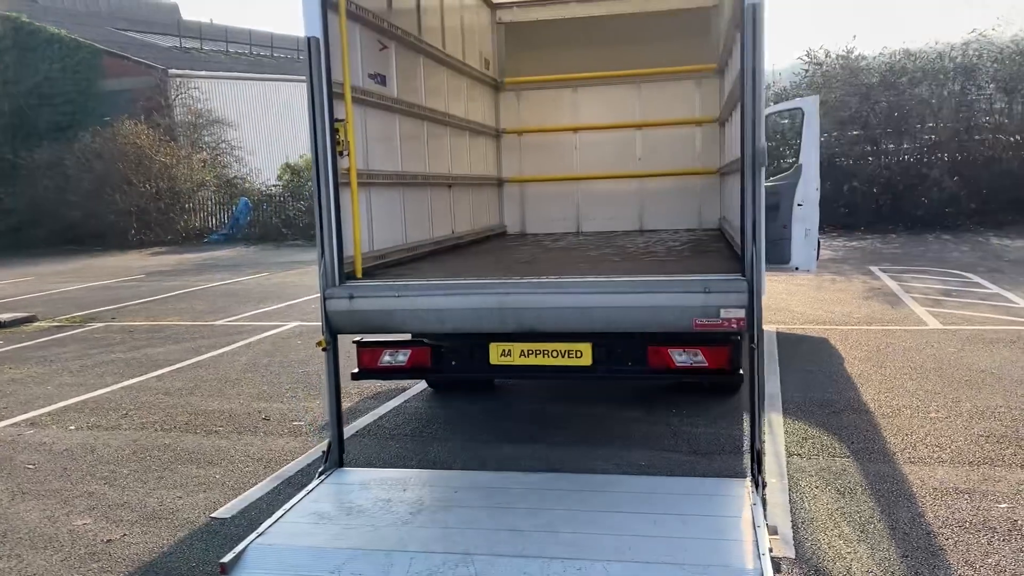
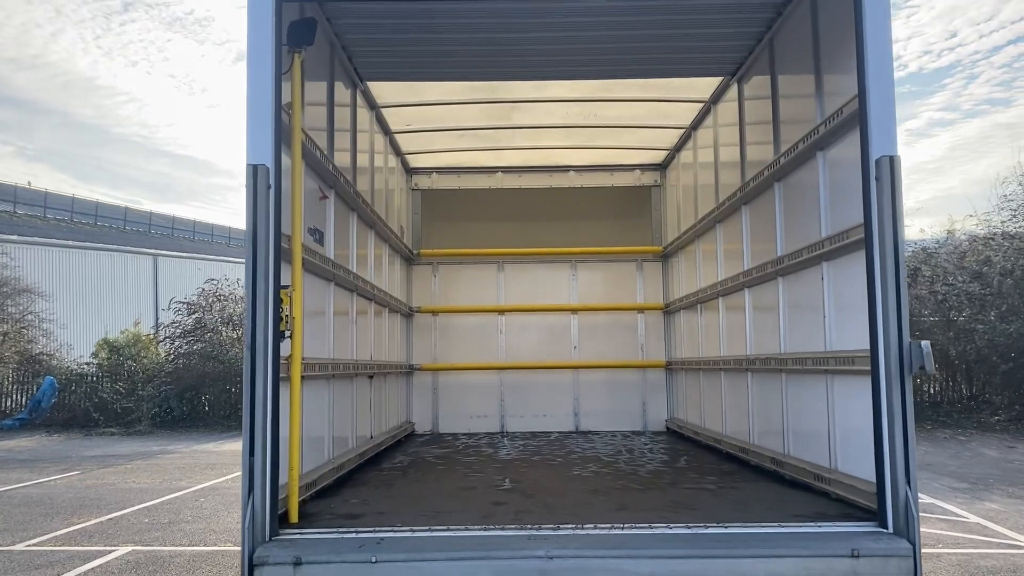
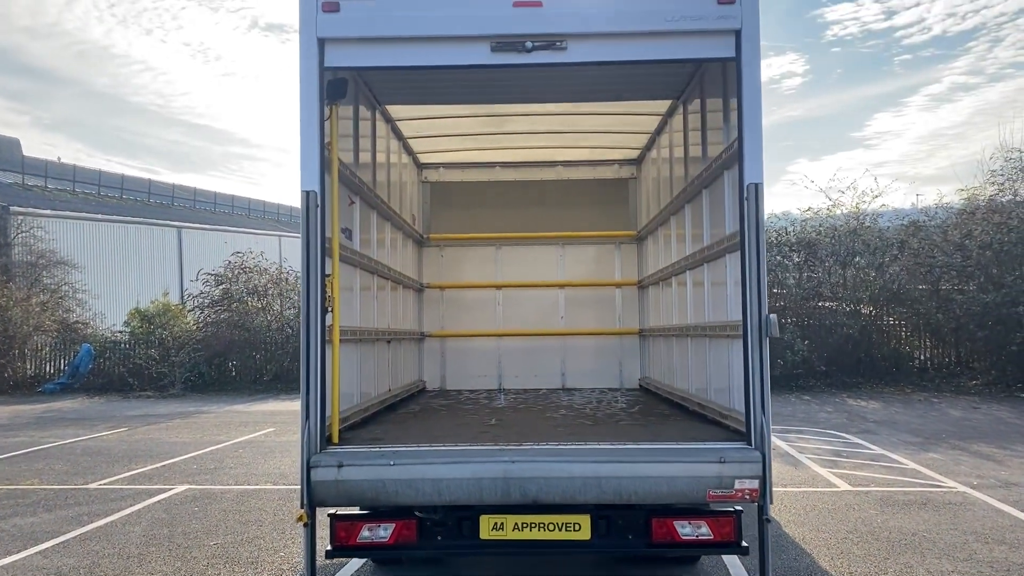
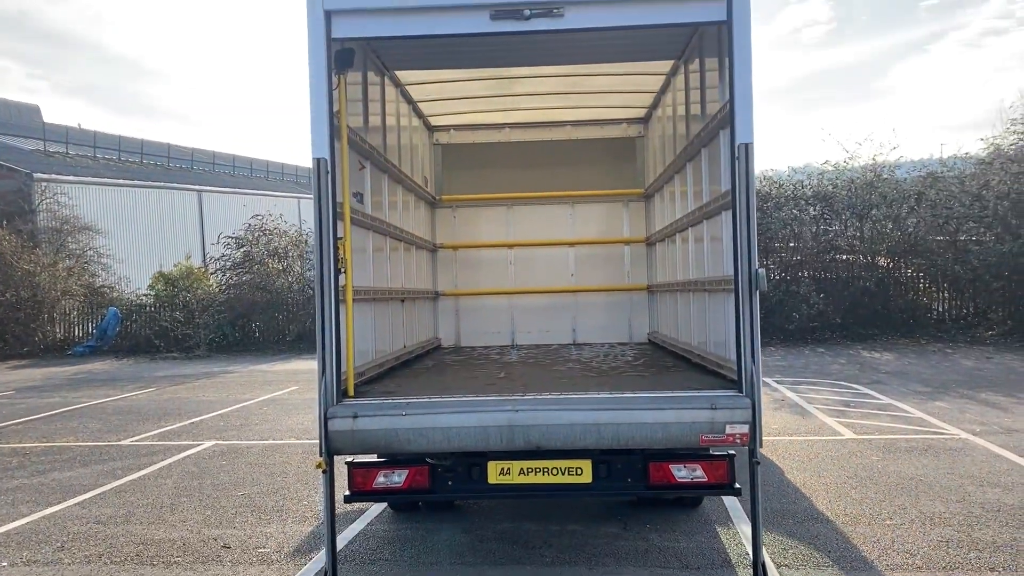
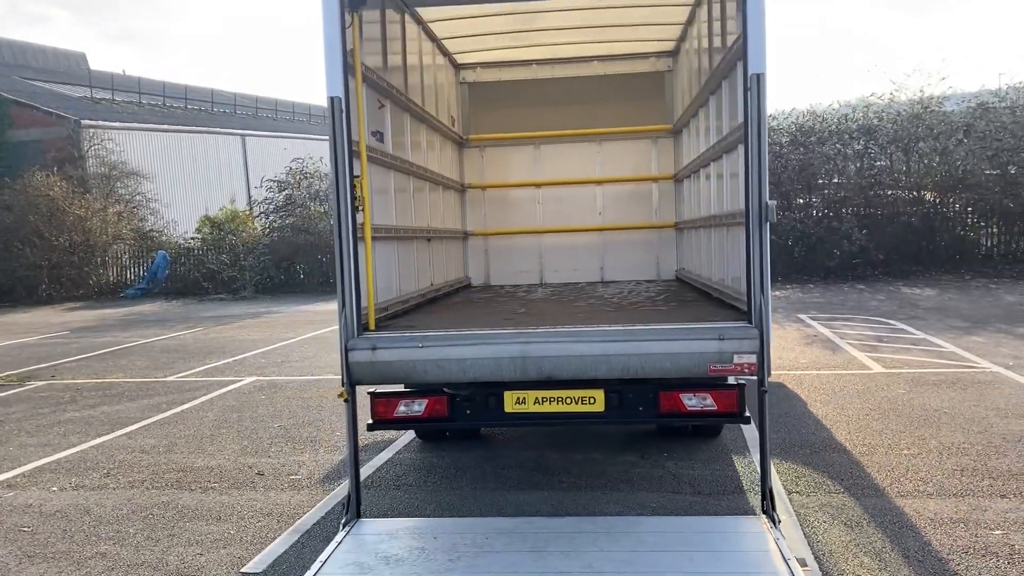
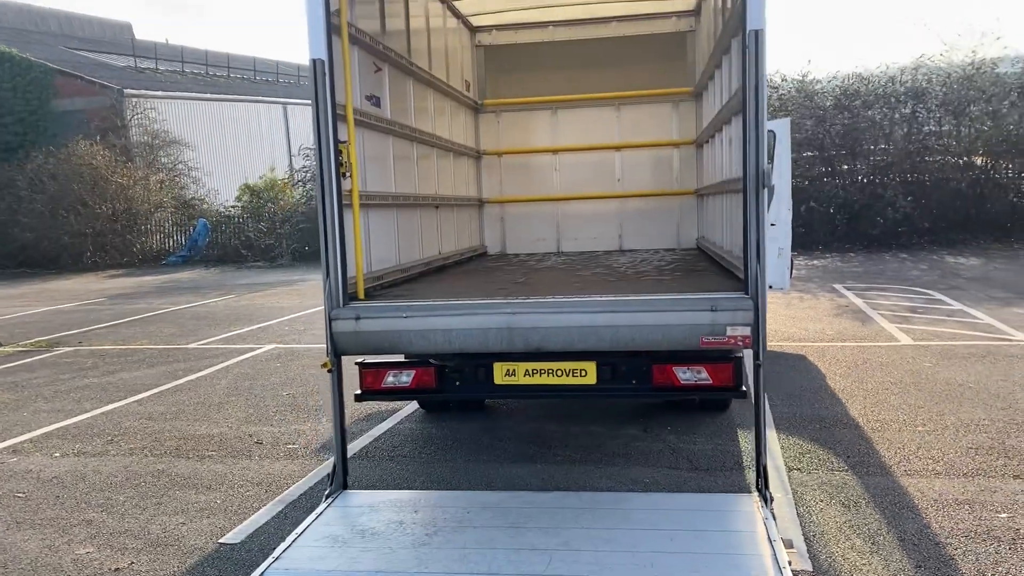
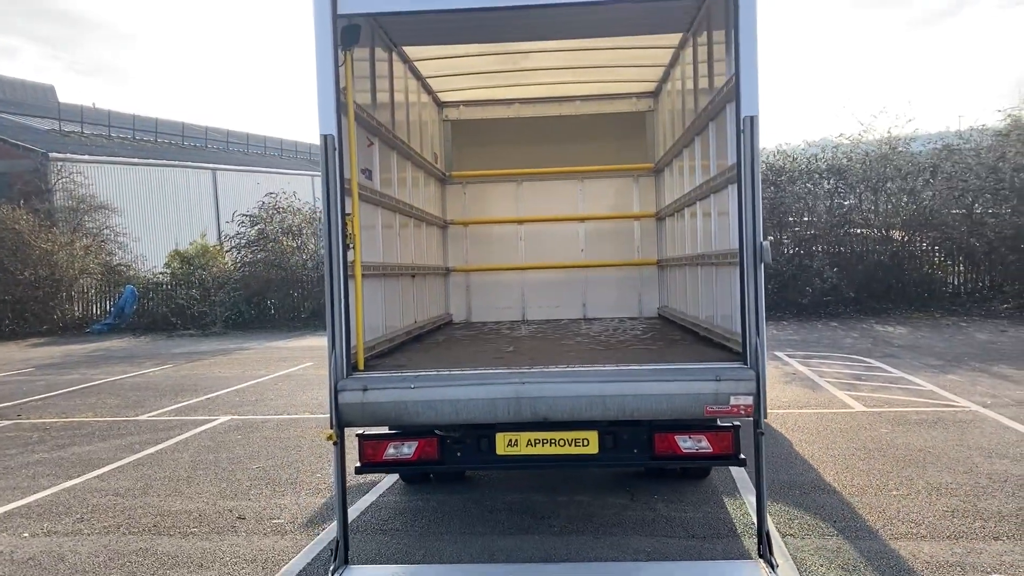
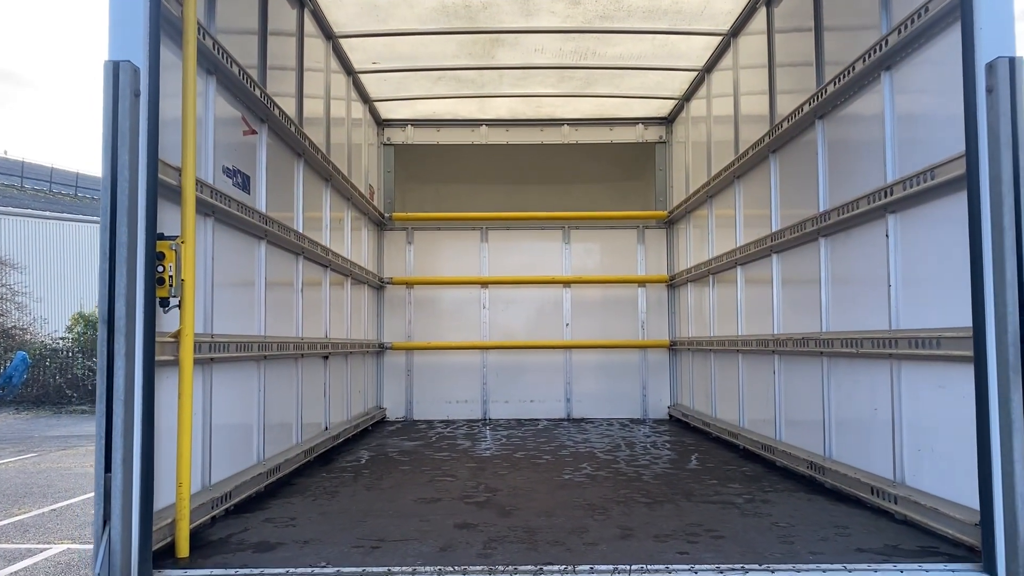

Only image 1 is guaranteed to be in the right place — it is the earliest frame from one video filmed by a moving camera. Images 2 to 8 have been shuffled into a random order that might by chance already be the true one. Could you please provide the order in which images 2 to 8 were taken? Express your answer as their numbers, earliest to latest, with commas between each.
6, 5, 7, 4, 3, 2, 8
